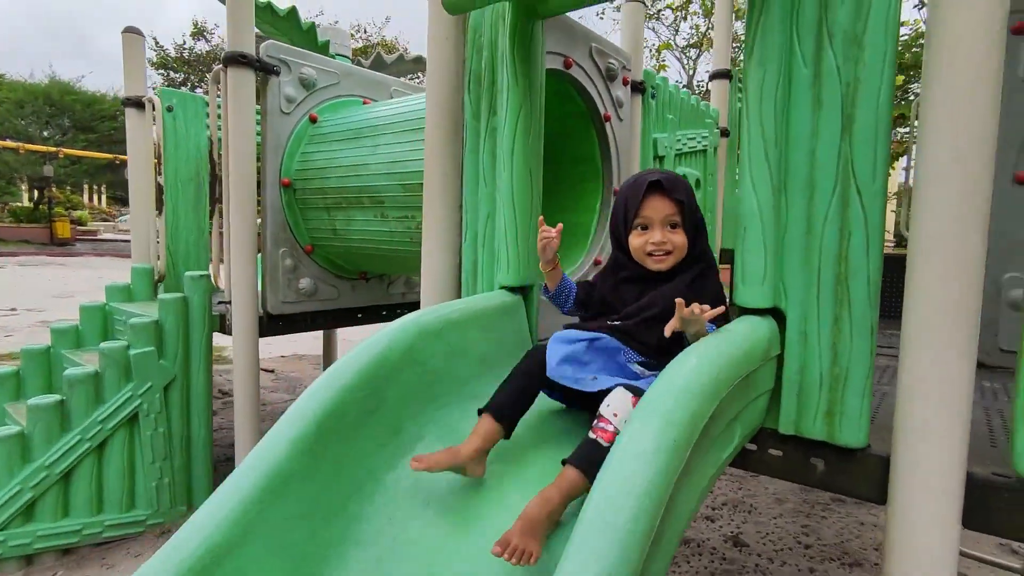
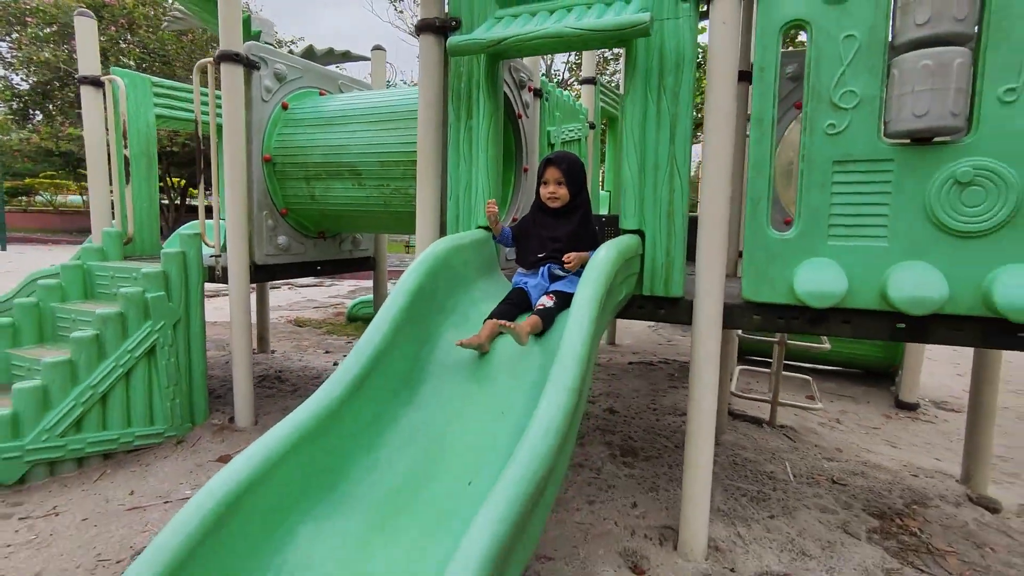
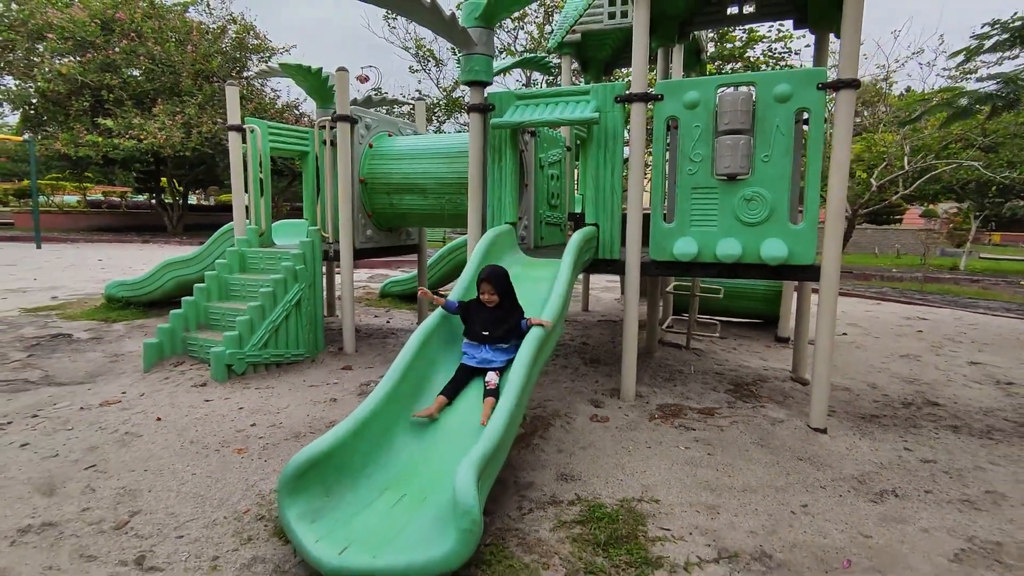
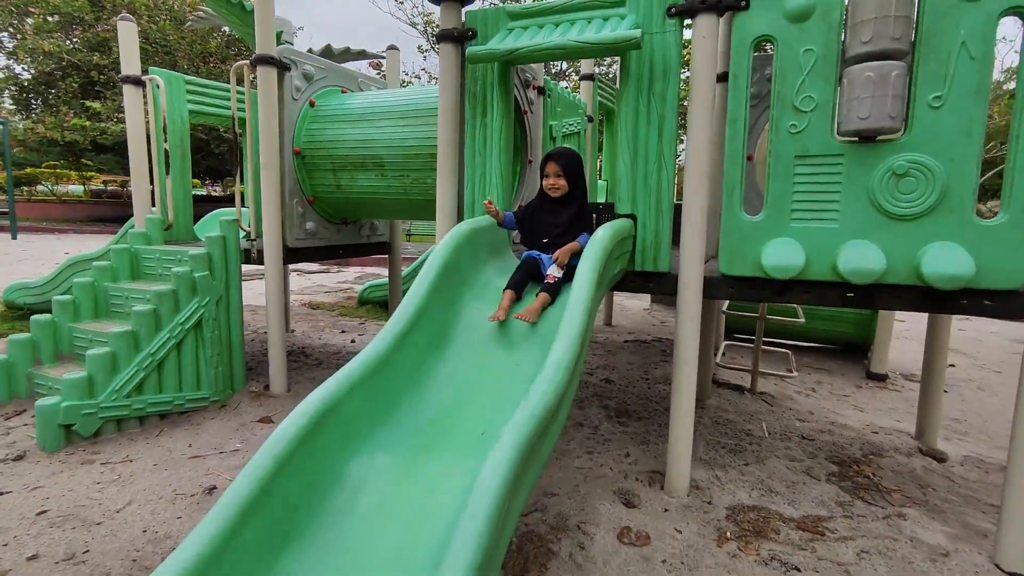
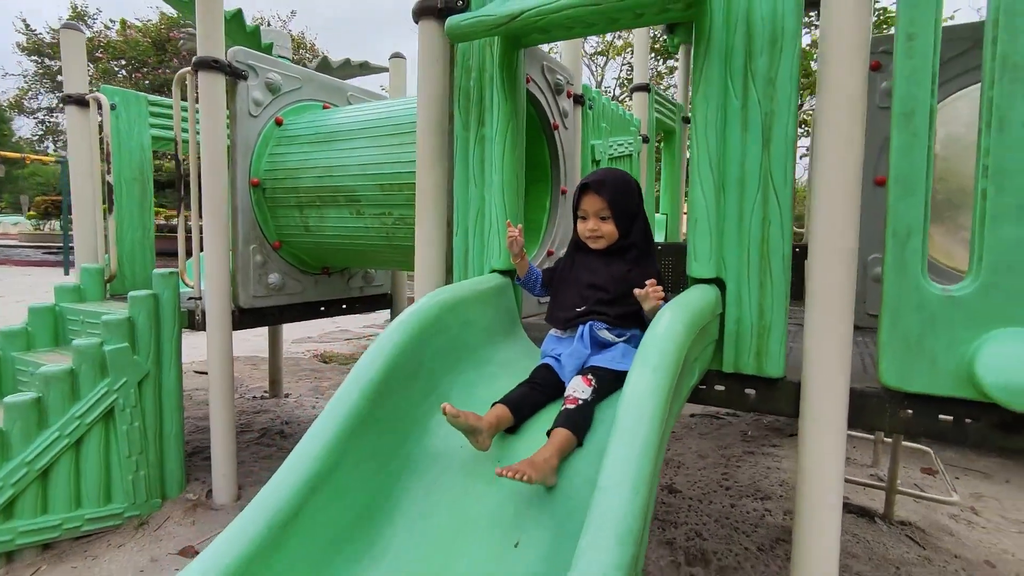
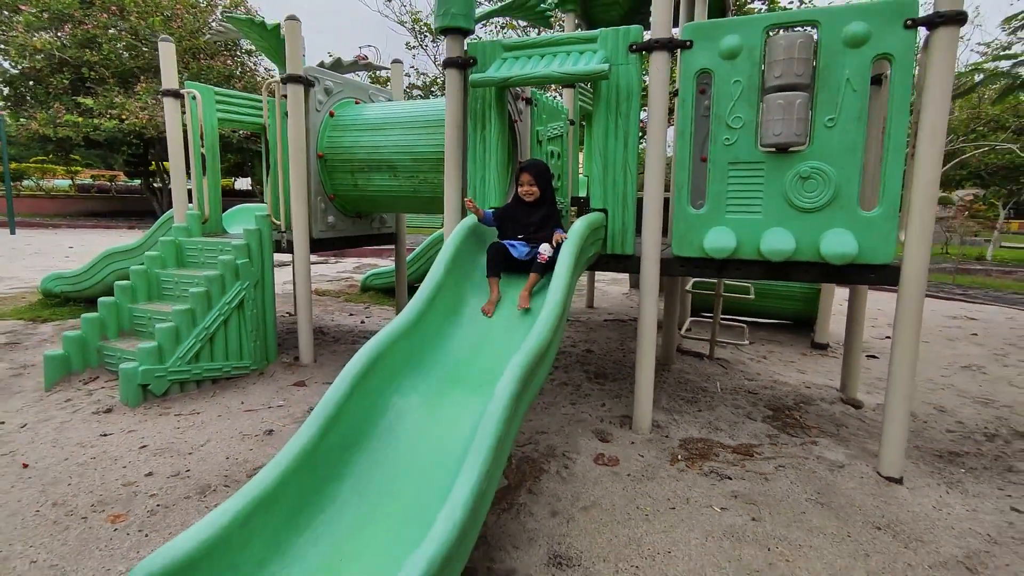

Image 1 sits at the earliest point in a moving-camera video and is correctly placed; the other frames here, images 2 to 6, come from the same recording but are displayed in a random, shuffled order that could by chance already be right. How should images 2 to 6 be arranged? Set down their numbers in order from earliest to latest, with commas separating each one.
5, 2, 4, 6, 3
